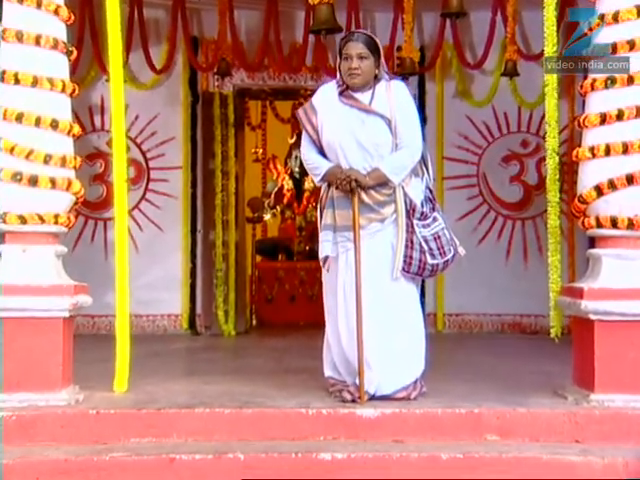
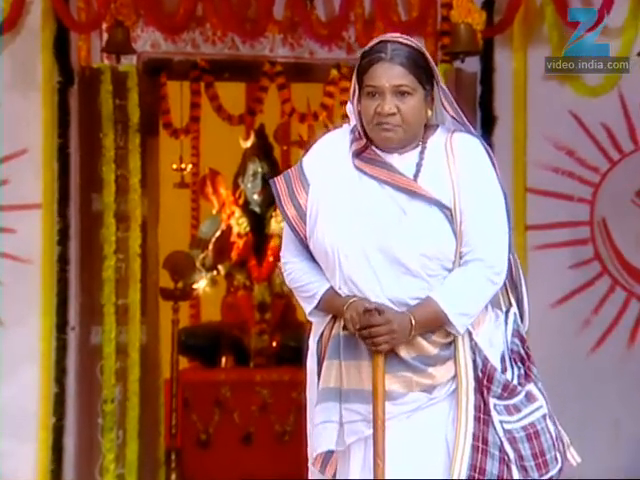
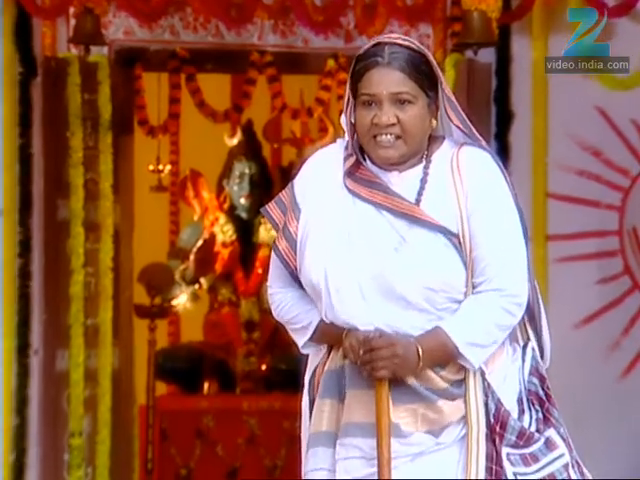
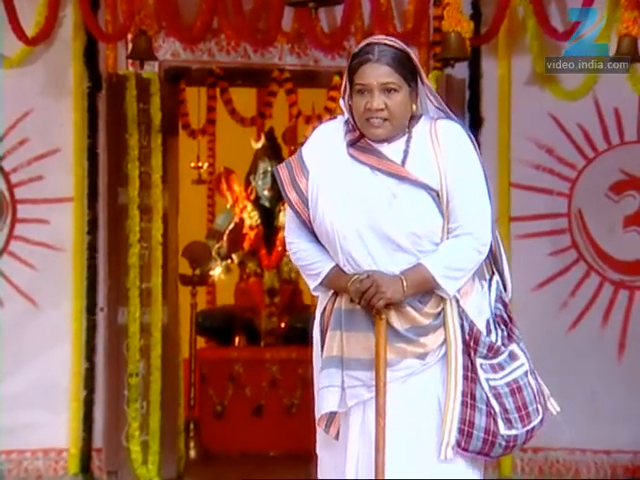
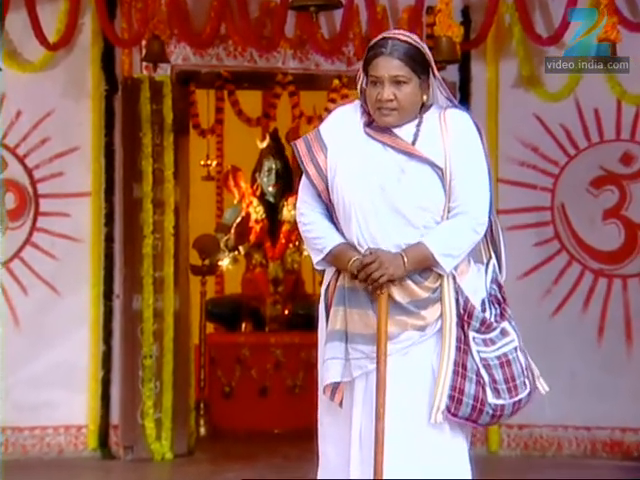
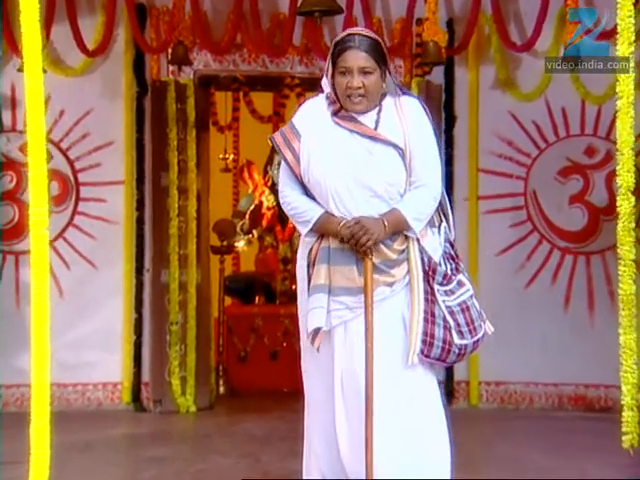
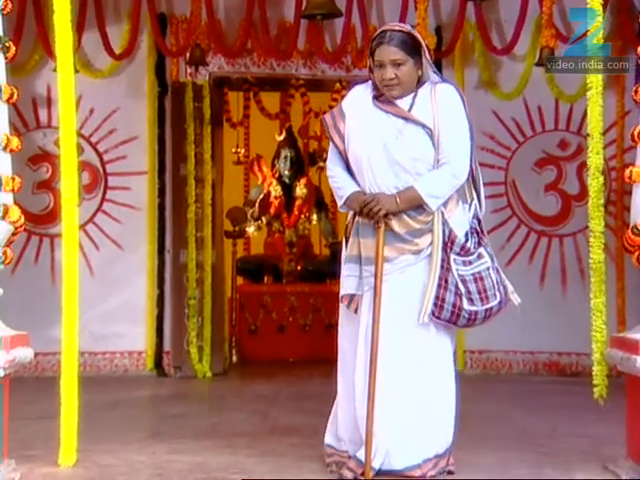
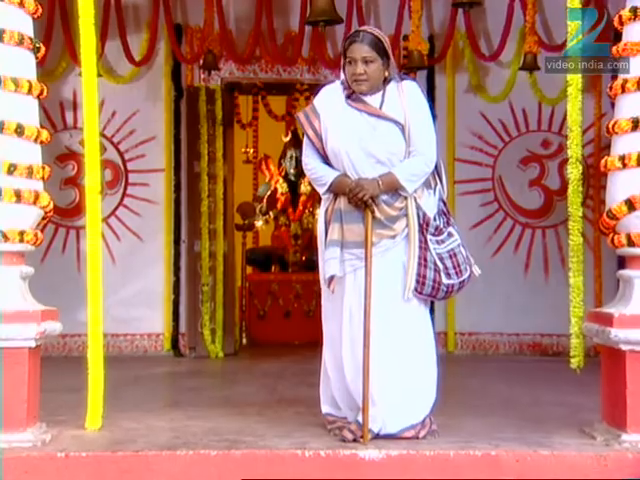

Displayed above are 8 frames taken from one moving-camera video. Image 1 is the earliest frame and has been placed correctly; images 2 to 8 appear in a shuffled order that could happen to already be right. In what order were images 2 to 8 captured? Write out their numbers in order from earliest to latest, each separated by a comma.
8, 7, 6, 5, 4, 2, 3
